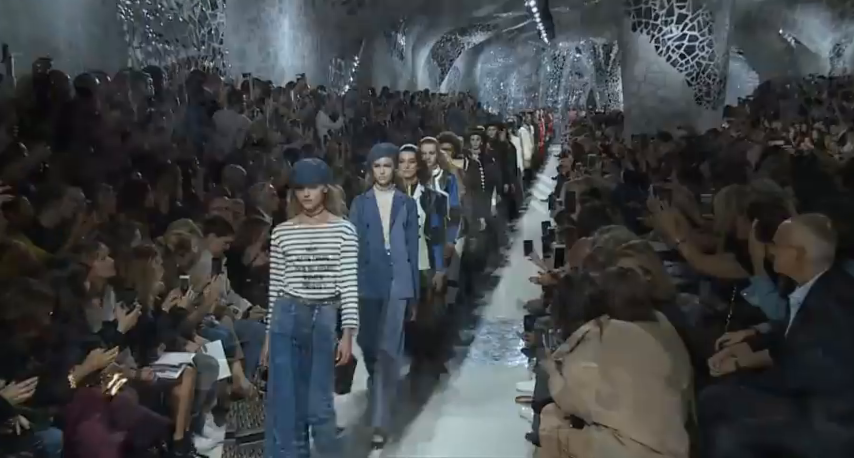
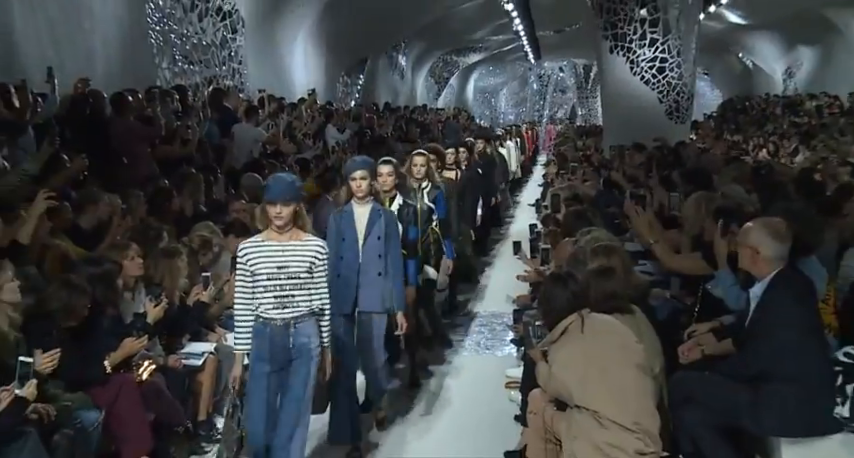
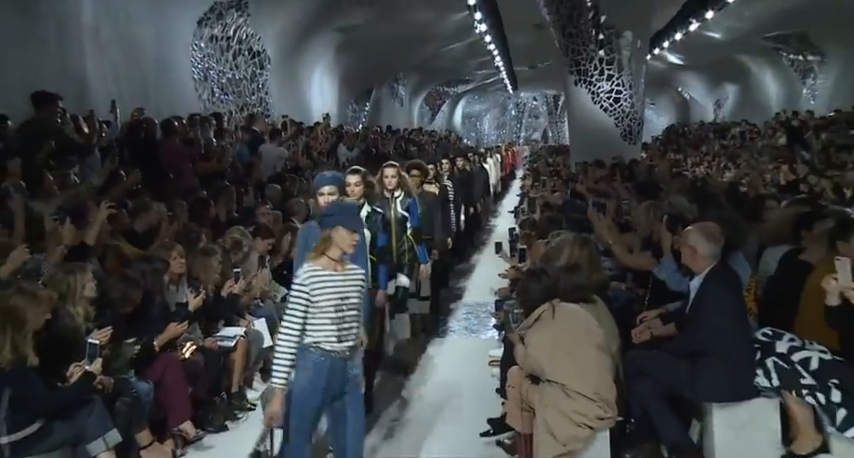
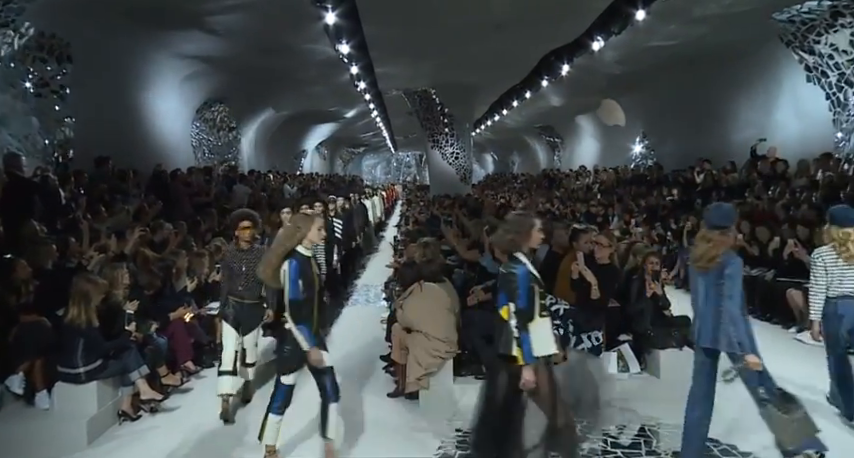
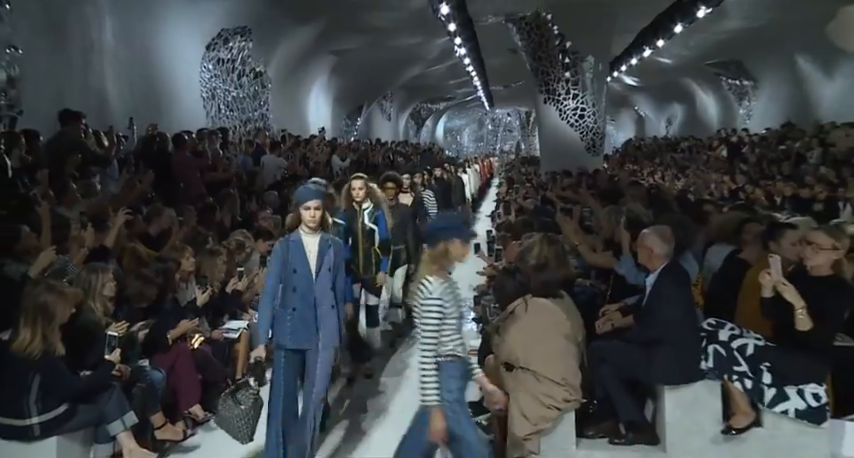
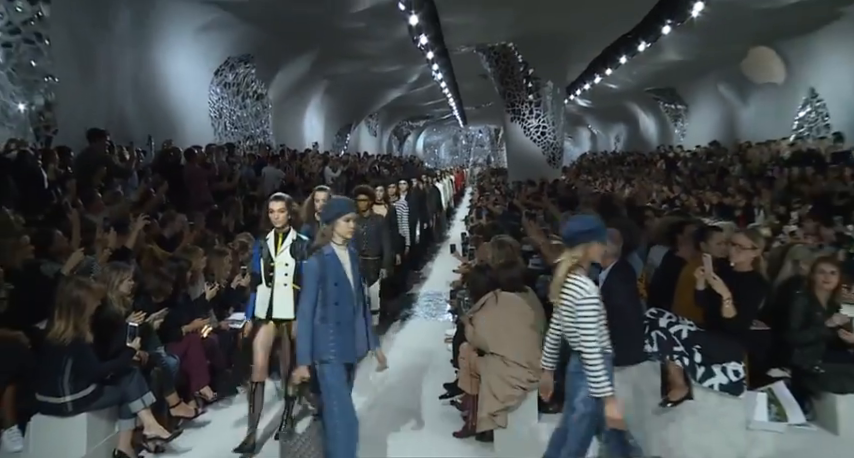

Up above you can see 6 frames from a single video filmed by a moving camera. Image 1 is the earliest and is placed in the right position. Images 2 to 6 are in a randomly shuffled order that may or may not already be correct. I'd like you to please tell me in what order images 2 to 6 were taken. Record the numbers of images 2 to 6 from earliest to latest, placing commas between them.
2, 3, 5, 6, 4
